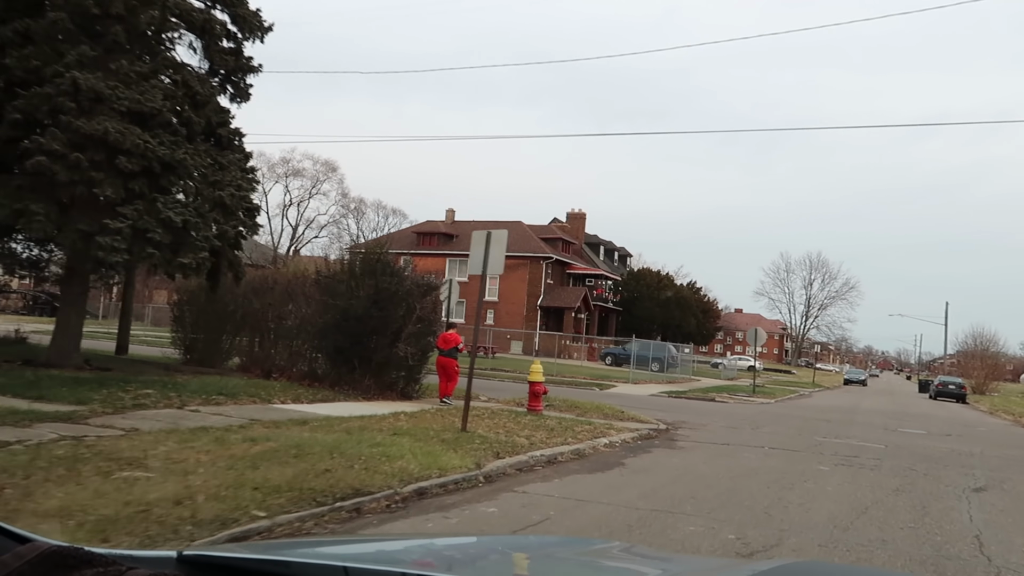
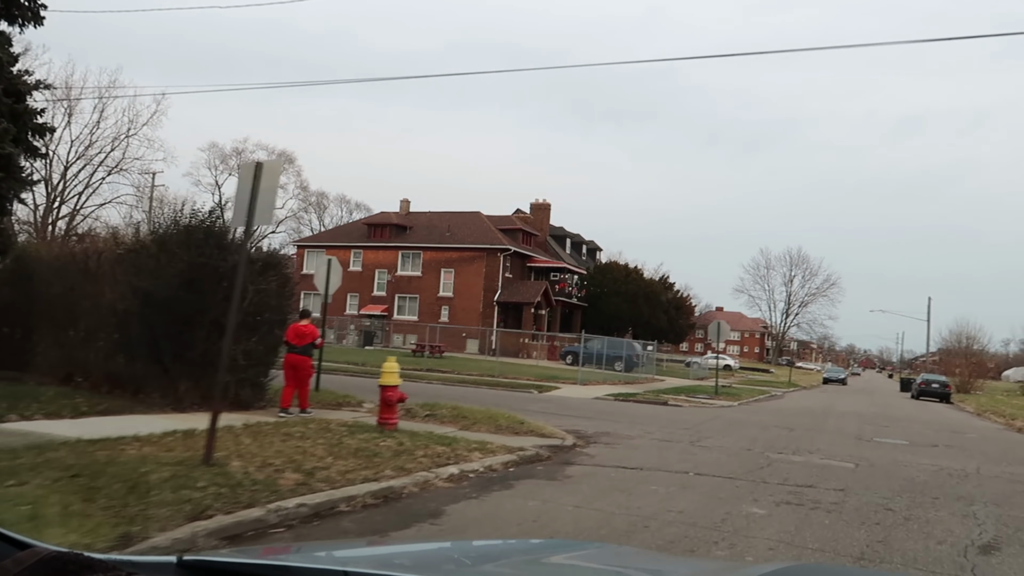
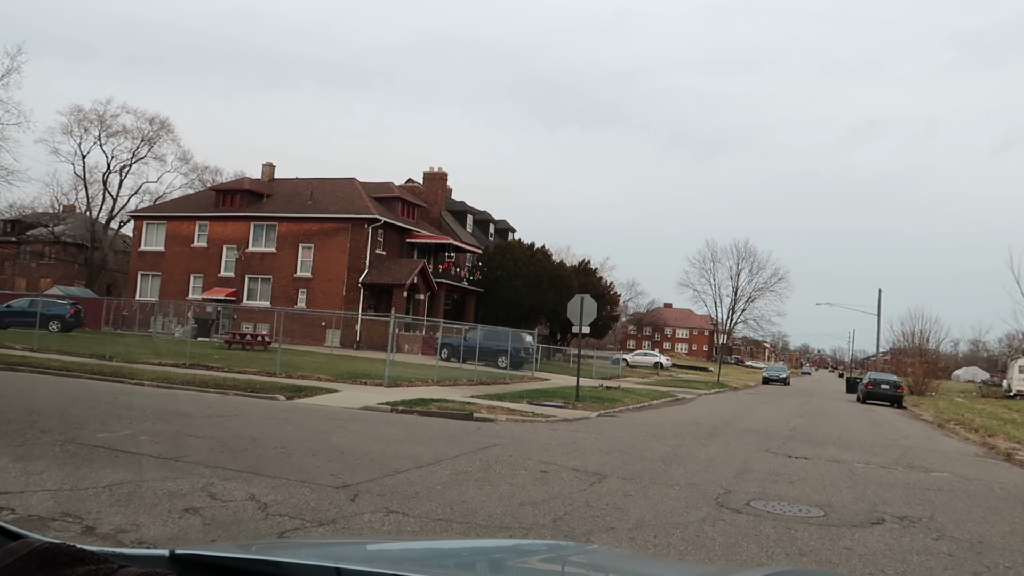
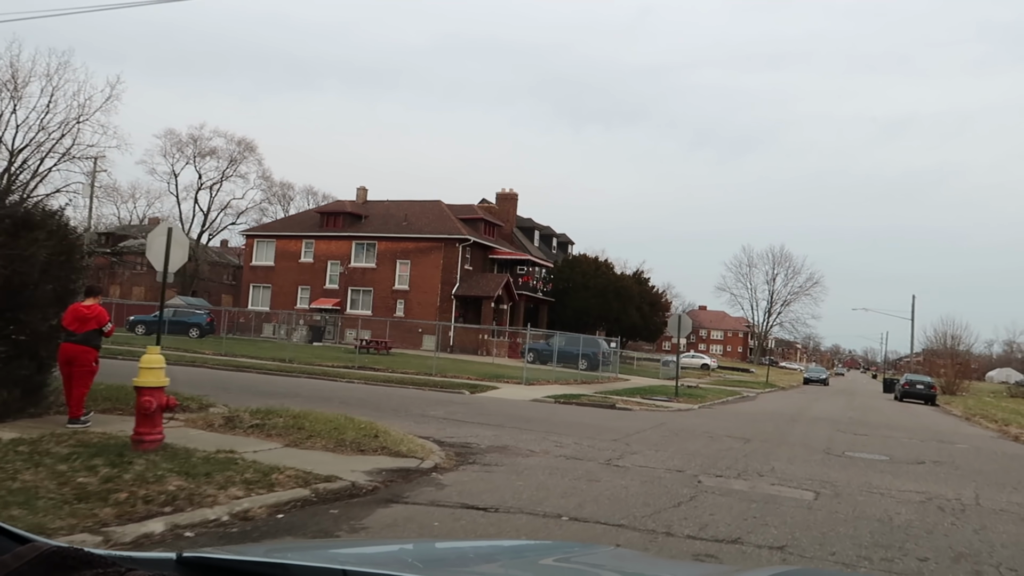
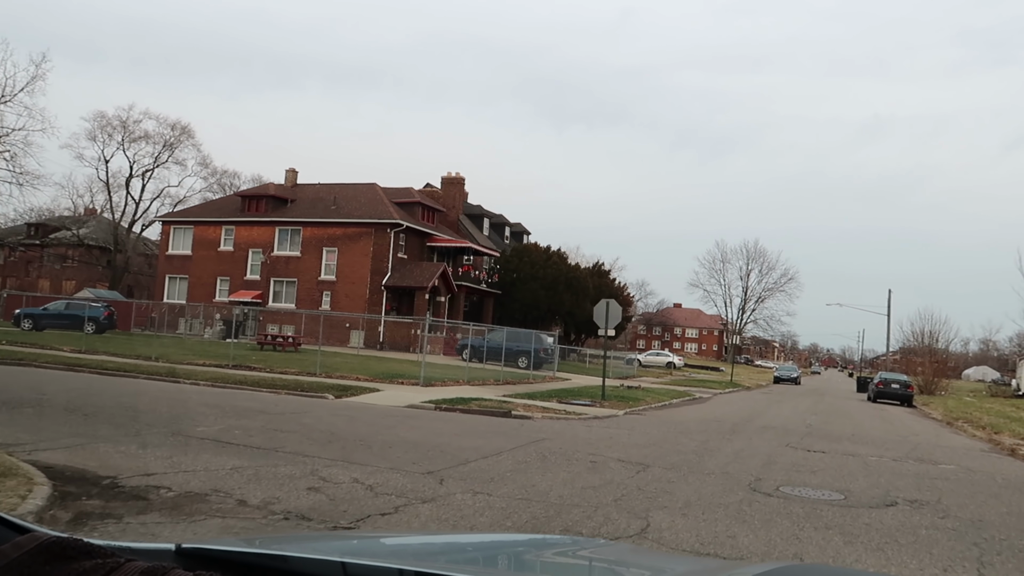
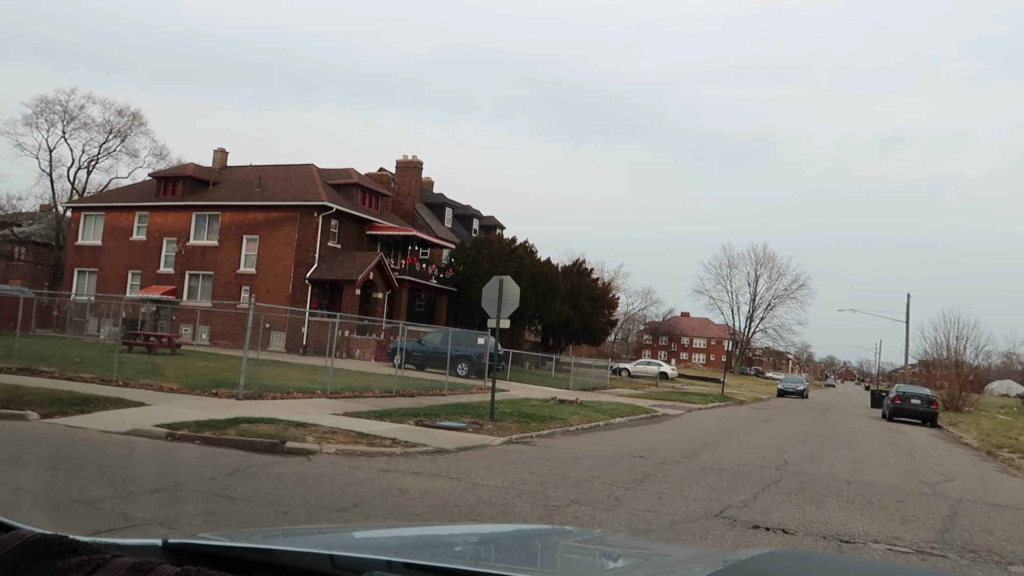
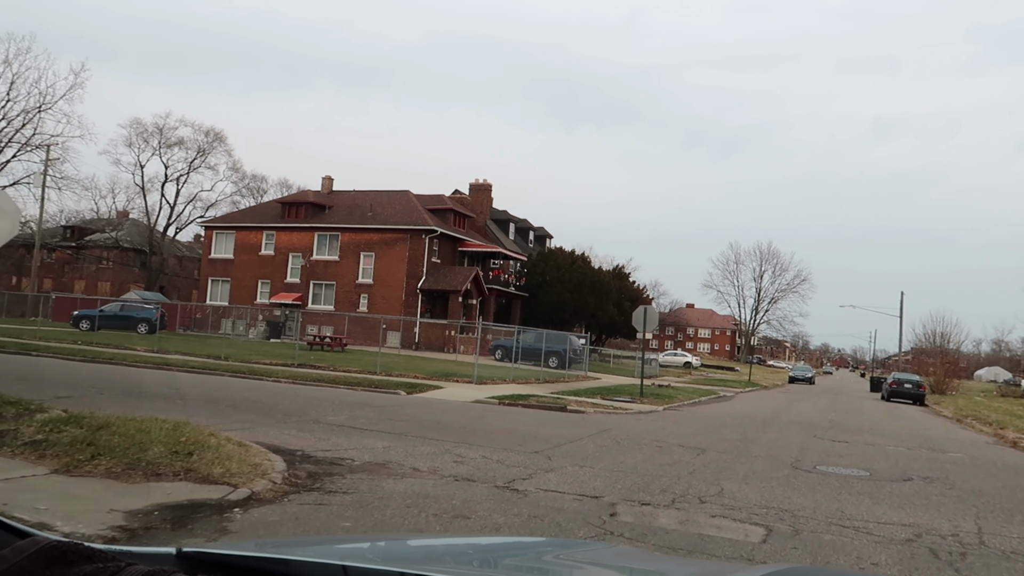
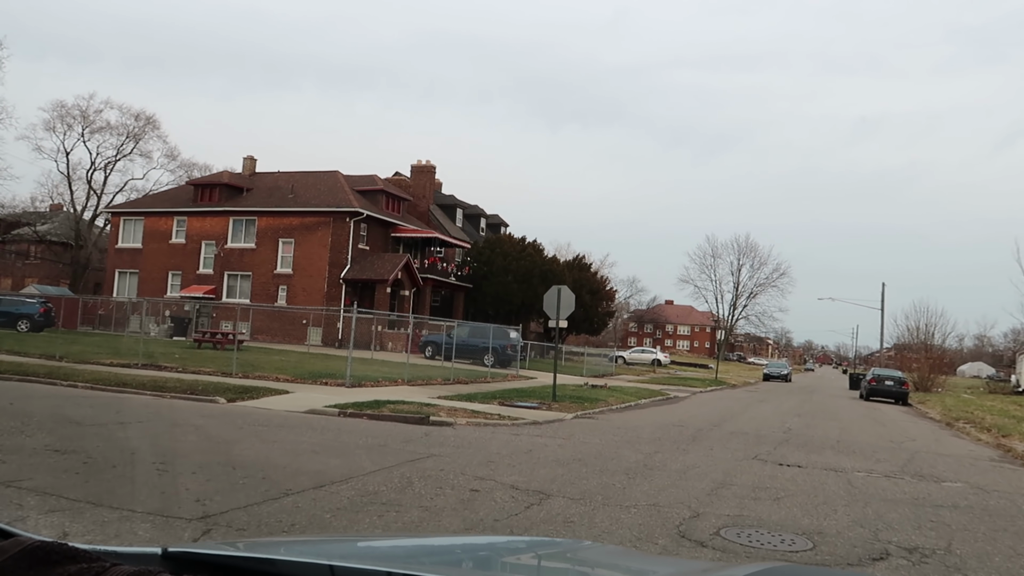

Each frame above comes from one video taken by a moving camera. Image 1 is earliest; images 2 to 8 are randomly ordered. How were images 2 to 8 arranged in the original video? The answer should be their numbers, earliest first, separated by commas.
2, 4, 7, 5, 3, 8, 6
